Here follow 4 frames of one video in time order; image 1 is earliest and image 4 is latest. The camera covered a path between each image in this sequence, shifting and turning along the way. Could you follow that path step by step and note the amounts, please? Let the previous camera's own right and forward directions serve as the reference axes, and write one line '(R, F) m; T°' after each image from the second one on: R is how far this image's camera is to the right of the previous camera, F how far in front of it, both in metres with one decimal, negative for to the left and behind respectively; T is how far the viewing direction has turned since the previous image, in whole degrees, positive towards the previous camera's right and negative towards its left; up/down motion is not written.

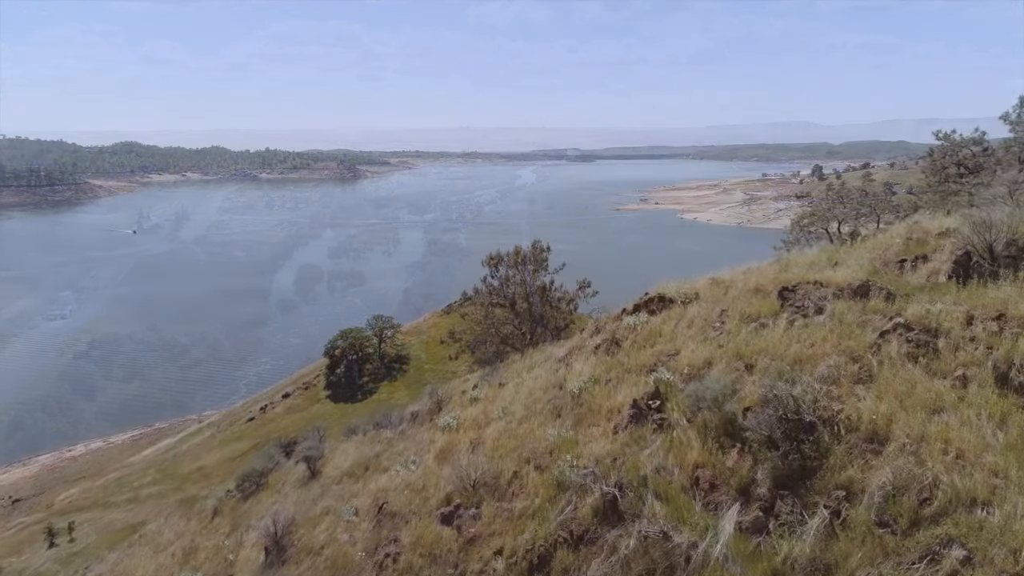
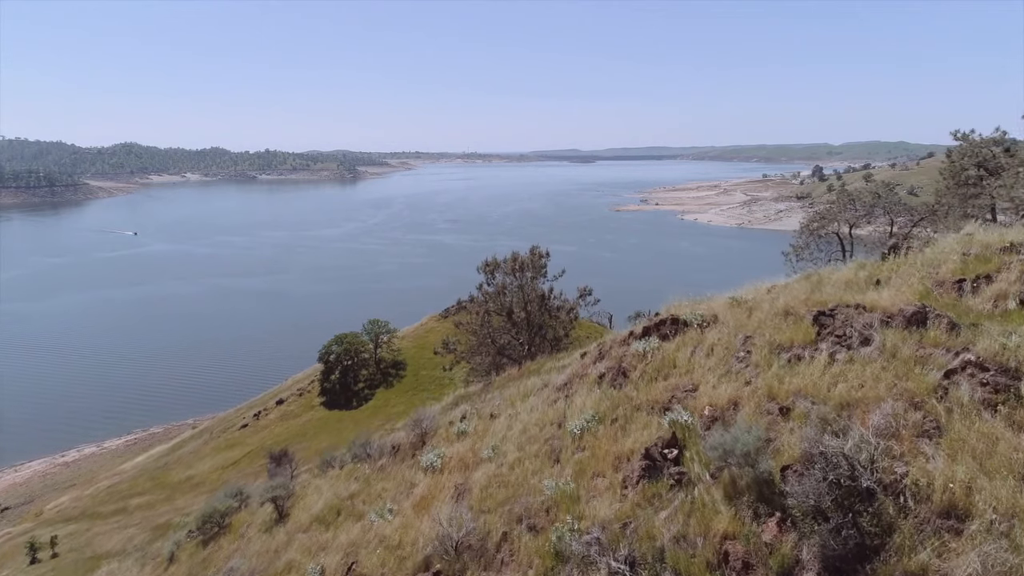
(+0.1, +0.9) m; 0°
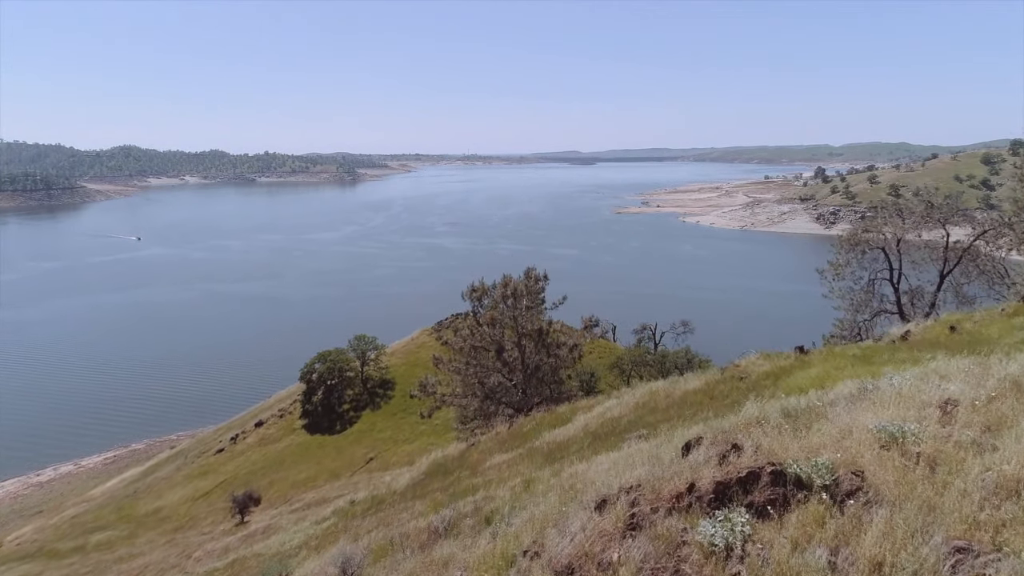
(+0.2, +2.8) m; 0°
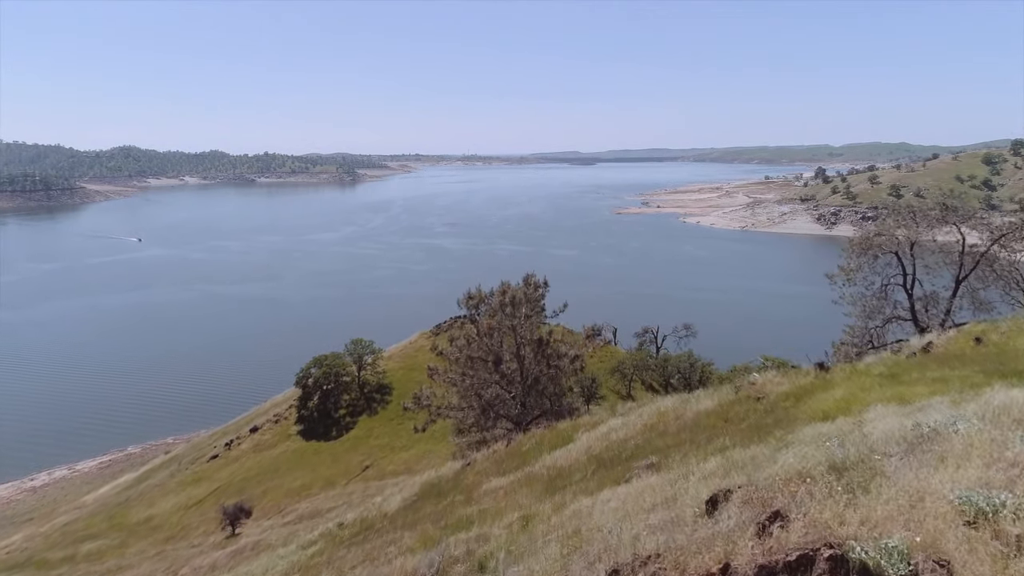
(0.0, +0.7) m; 0°
